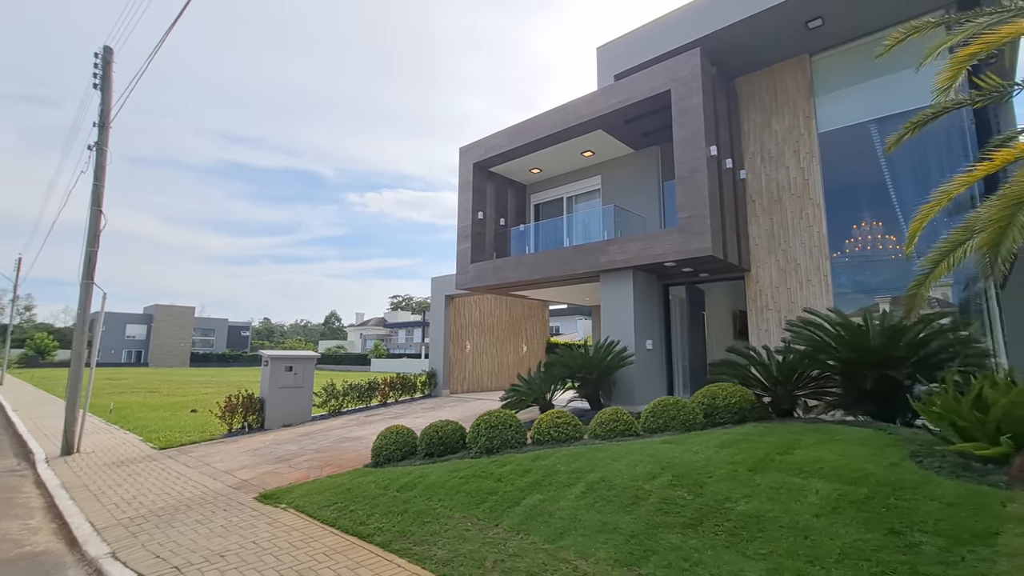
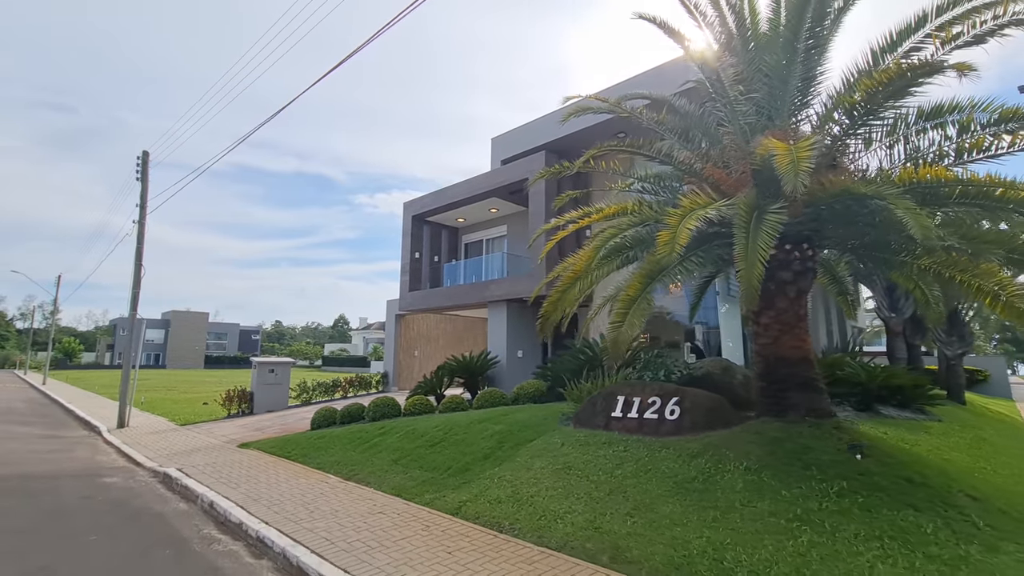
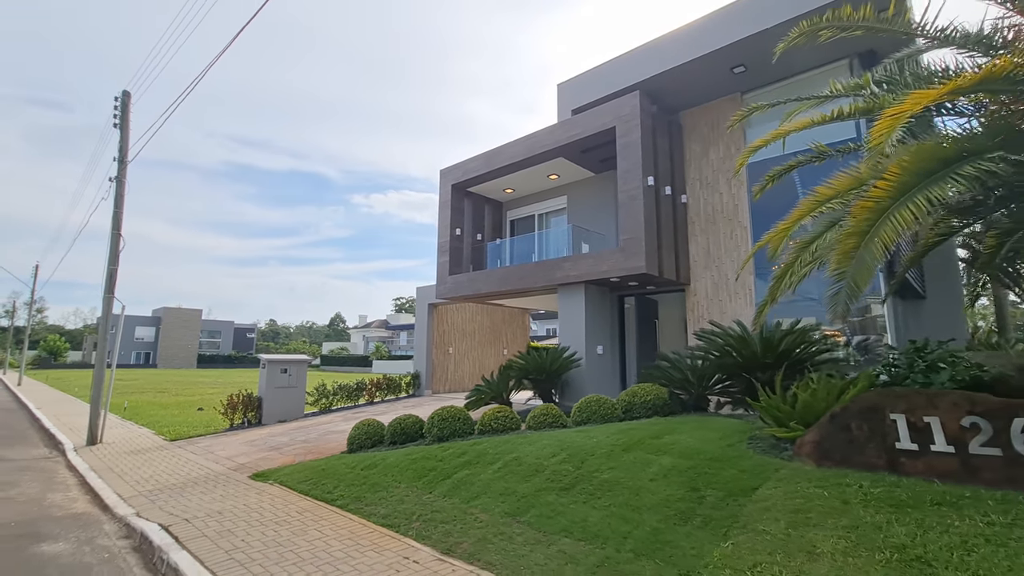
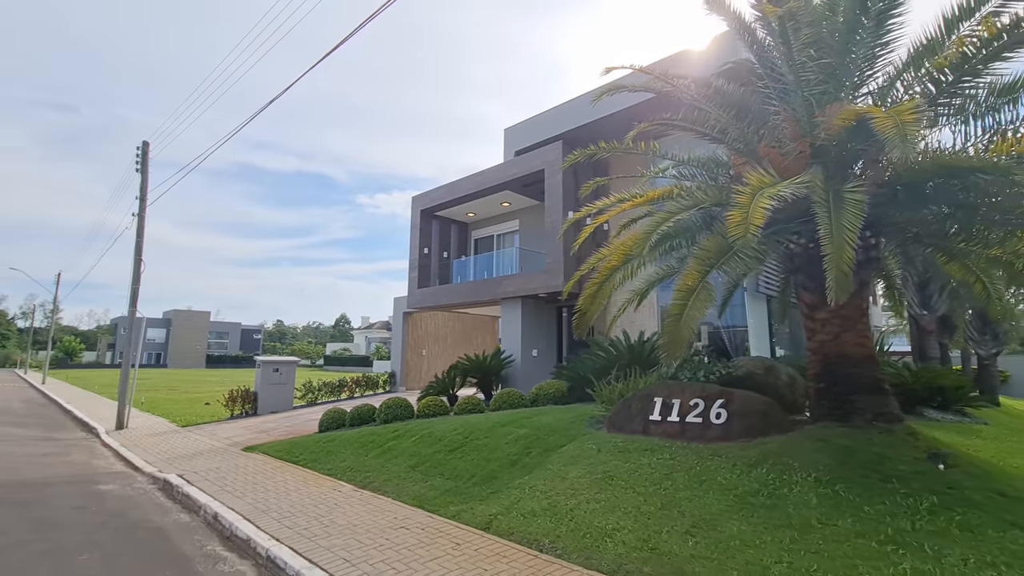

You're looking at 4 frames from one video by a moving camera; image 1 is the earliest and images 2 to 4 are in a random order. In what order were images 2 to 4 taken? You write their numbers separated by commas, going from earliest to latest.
3, 4, 2
